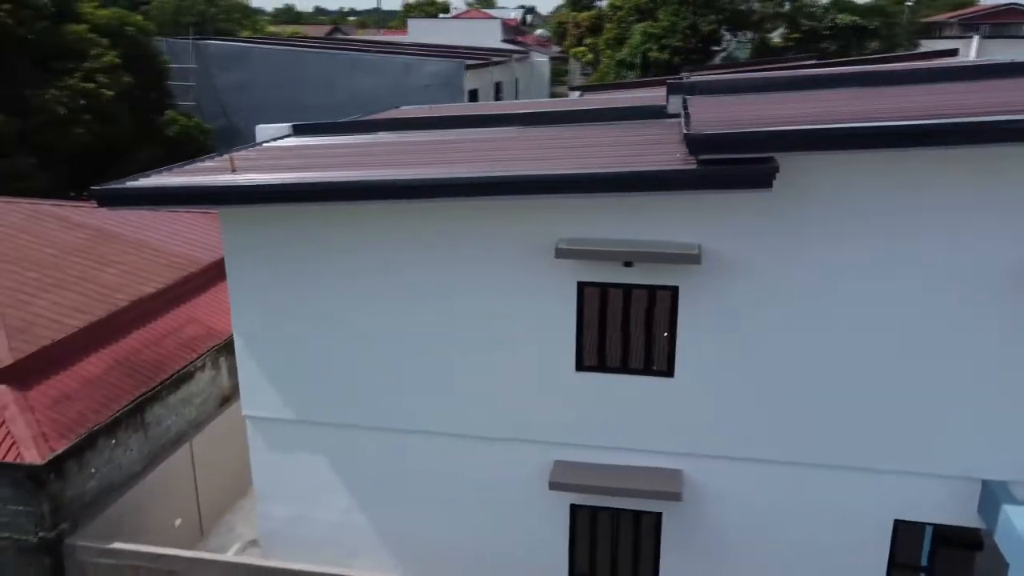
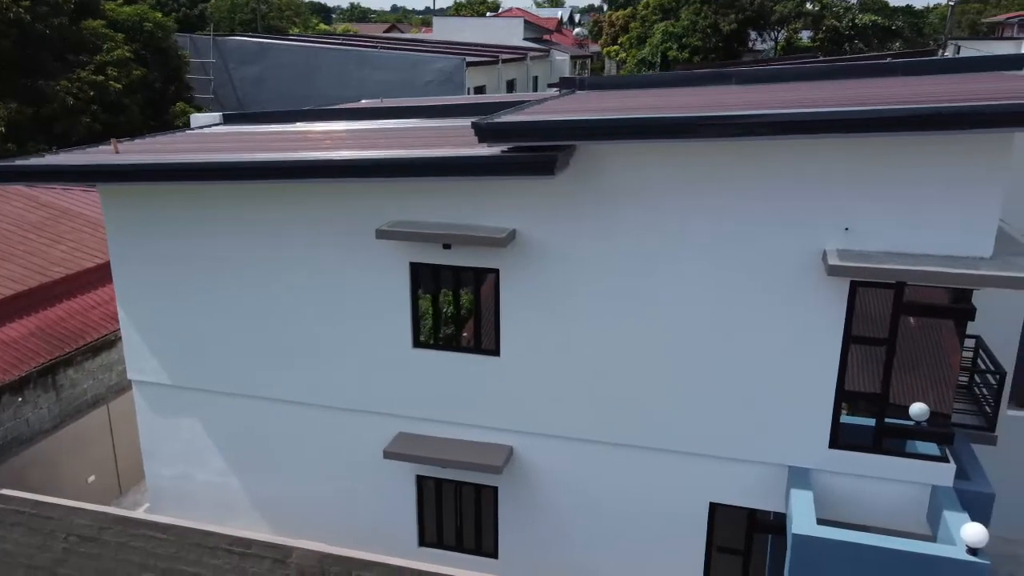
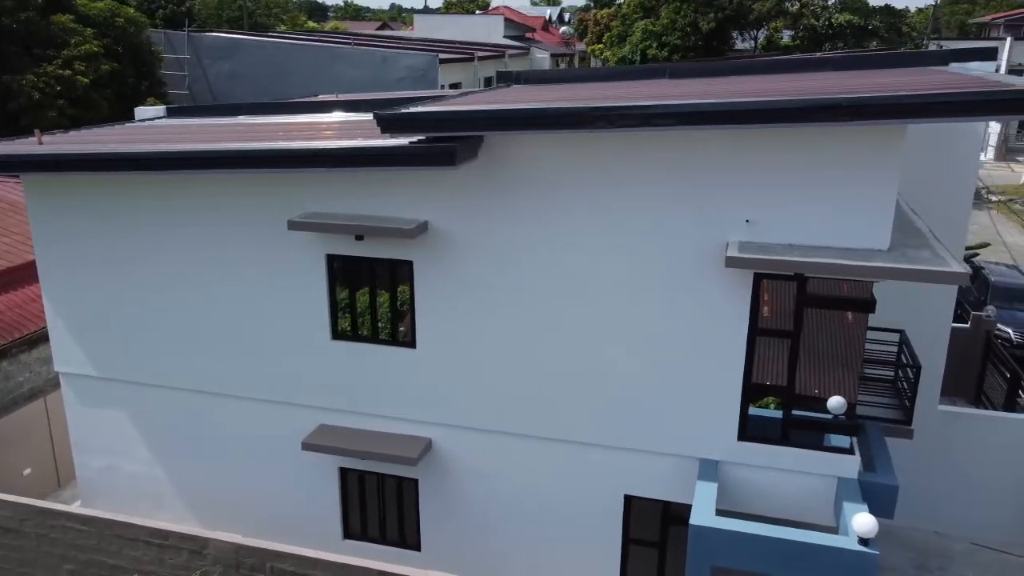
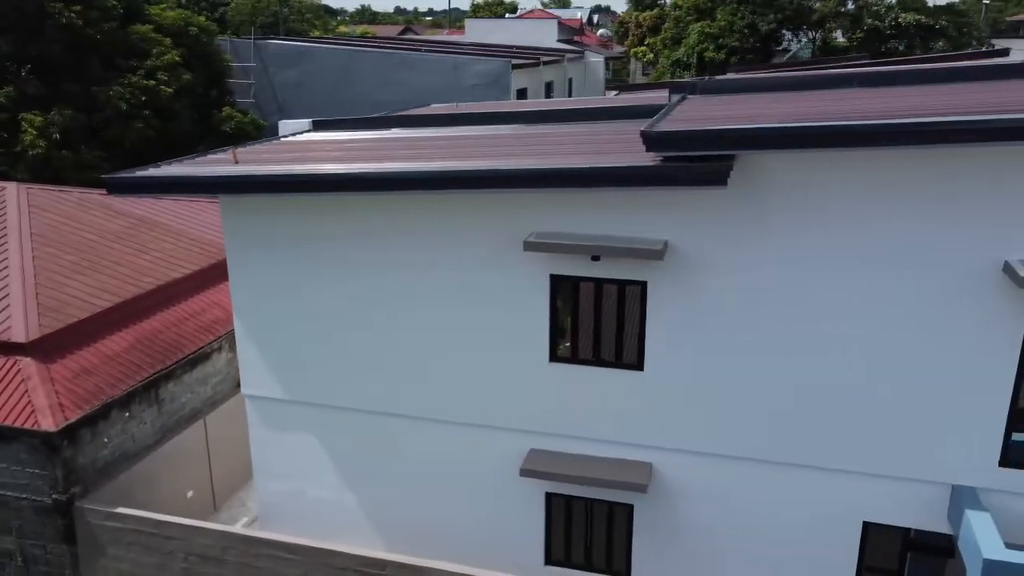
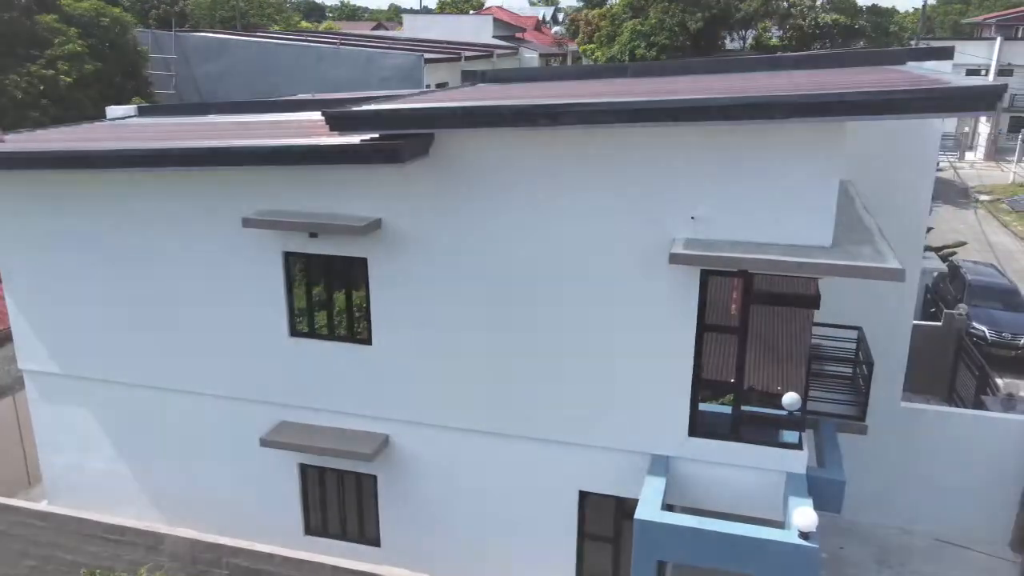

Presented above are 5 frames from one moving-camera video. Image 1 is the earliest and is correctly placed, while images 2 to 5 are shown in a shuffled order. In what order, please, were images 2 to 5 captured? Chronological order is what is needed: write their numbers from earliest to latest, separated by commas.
4, 2, 3, 5
